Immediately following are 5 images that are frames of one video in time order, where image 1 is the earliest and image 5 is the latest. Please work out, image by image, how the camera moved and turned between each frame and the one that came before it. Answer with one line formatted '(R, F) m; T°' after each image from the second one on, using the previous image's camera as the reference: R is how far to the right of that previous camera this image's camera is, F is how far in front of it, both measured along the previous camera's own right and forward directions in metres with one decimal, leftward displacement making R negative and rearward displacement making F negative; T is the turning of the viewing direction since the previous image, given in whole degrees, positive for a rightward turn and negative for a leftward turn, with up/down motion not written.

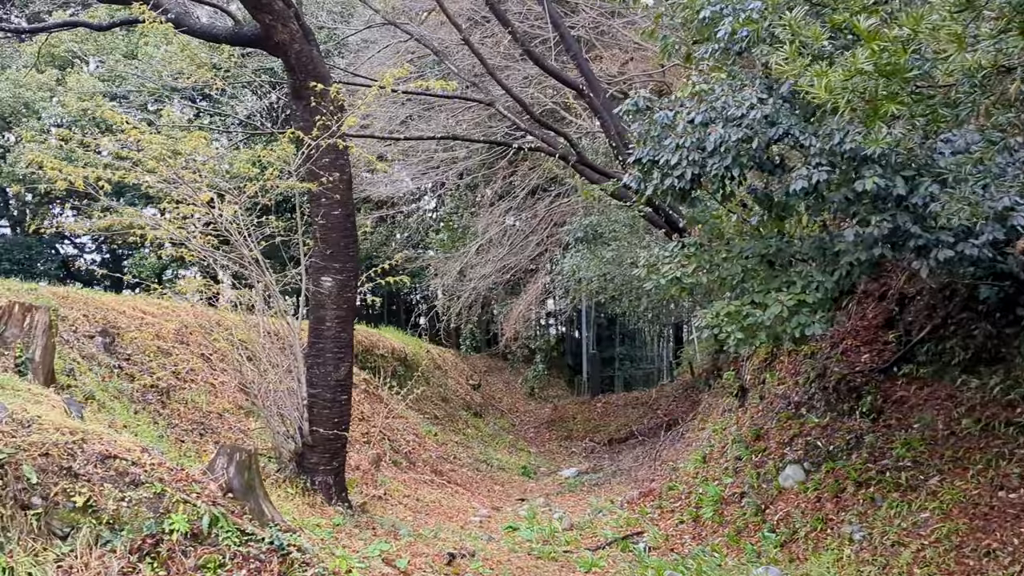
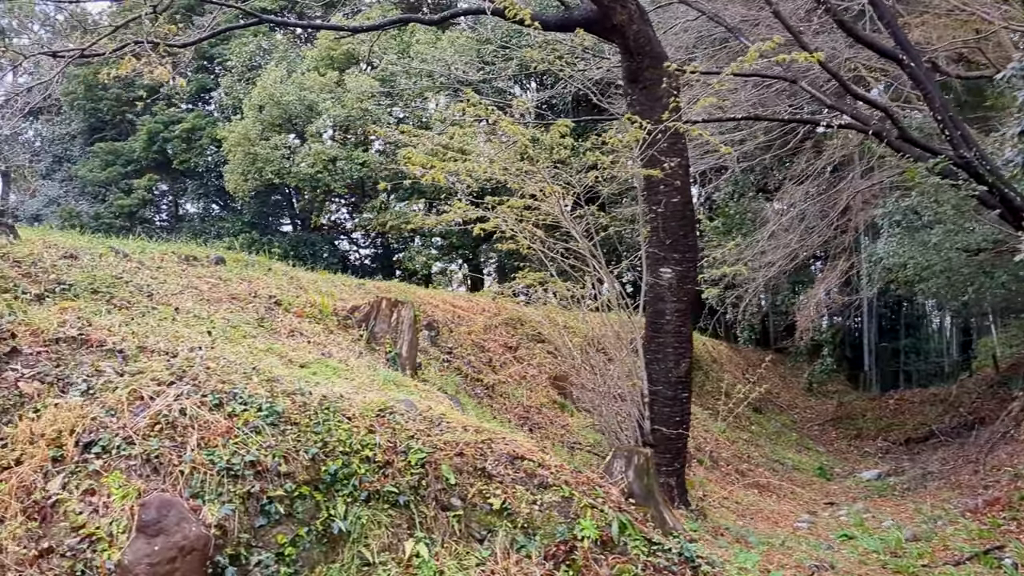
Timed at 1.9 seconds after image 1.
(-0.8, +0.2) m; -11°
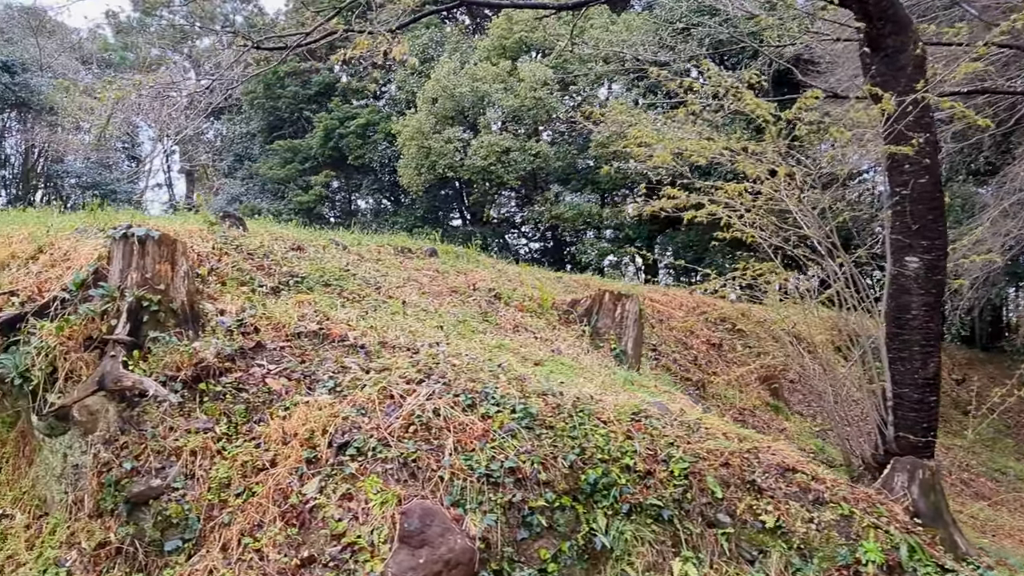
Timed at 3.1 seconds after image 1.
(-0.4, +0.3) m; -8°
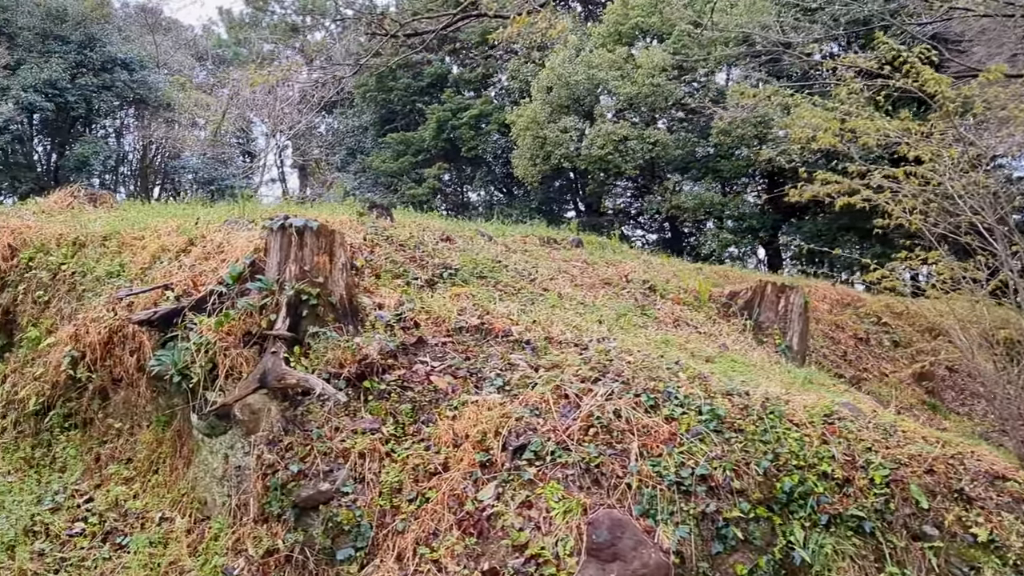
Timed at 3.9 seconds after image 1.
(-0.3, +0.2) m; -5°
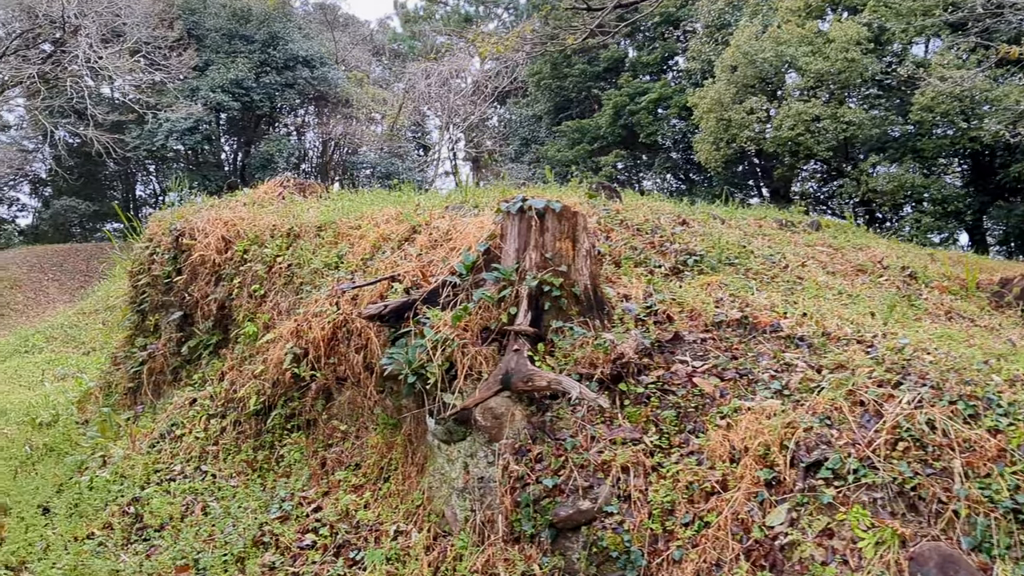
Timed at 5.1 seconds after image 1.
(-0.3, +0.4) m; -8°
